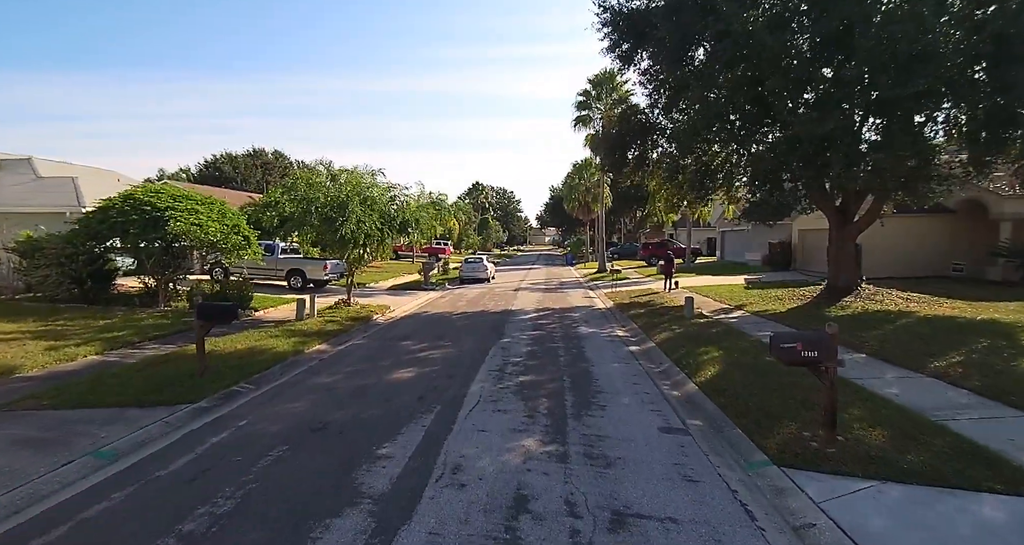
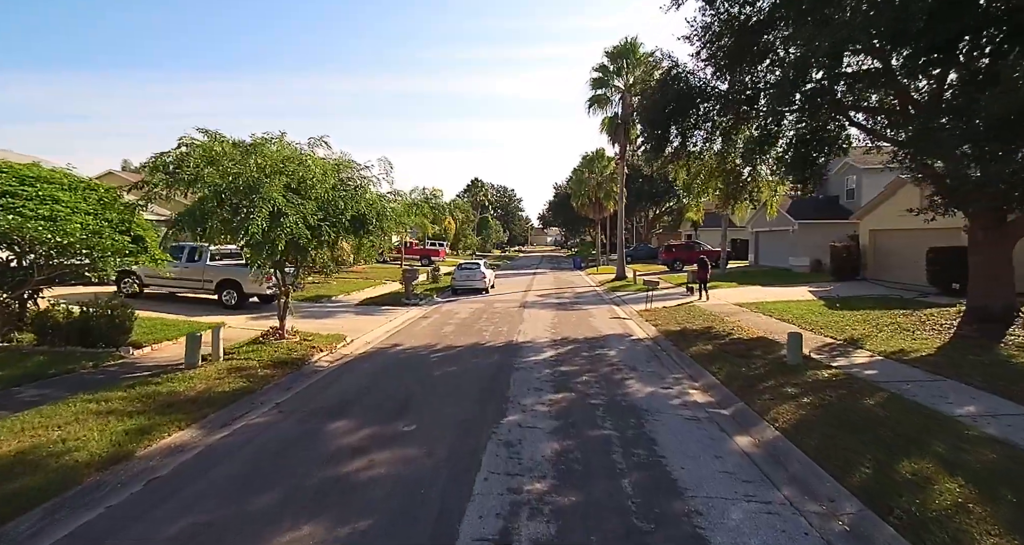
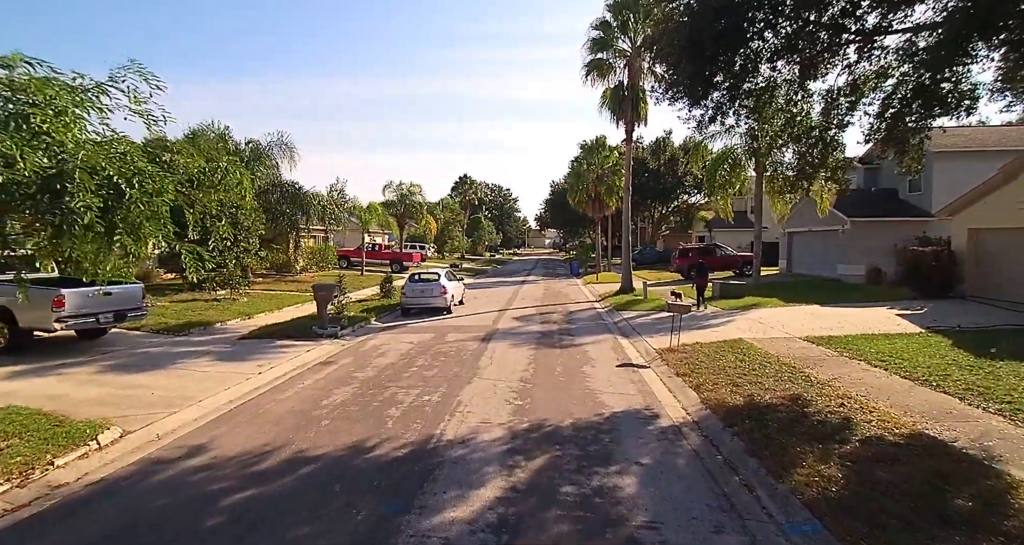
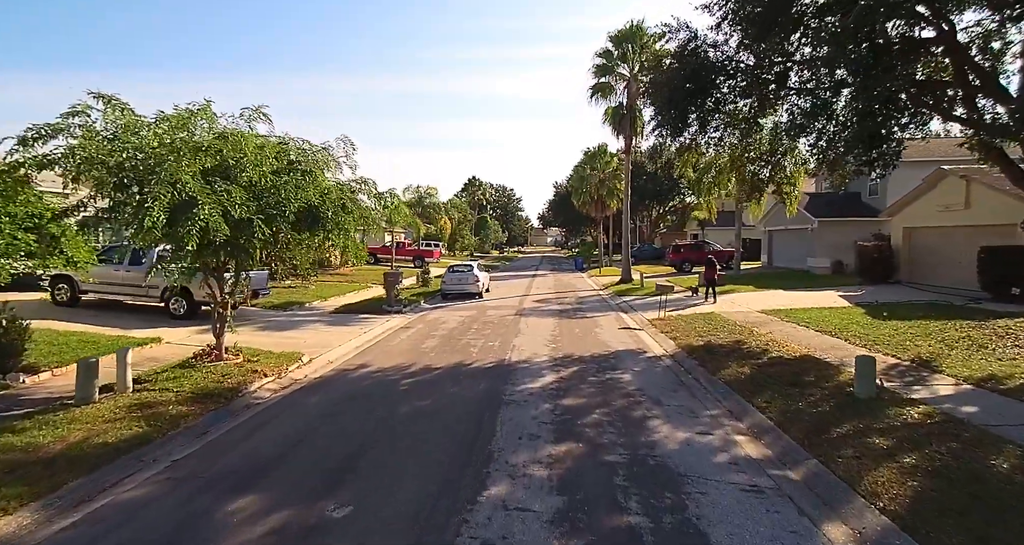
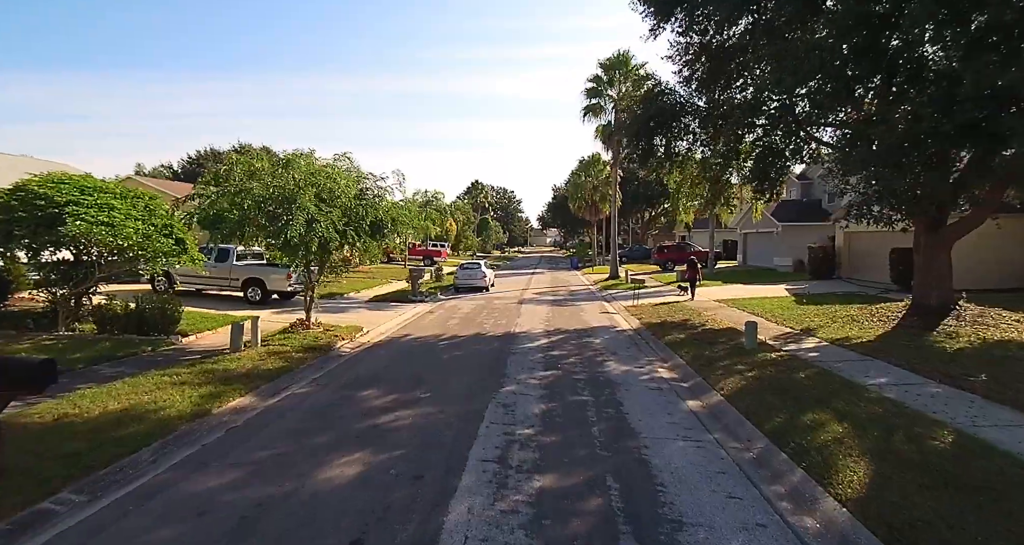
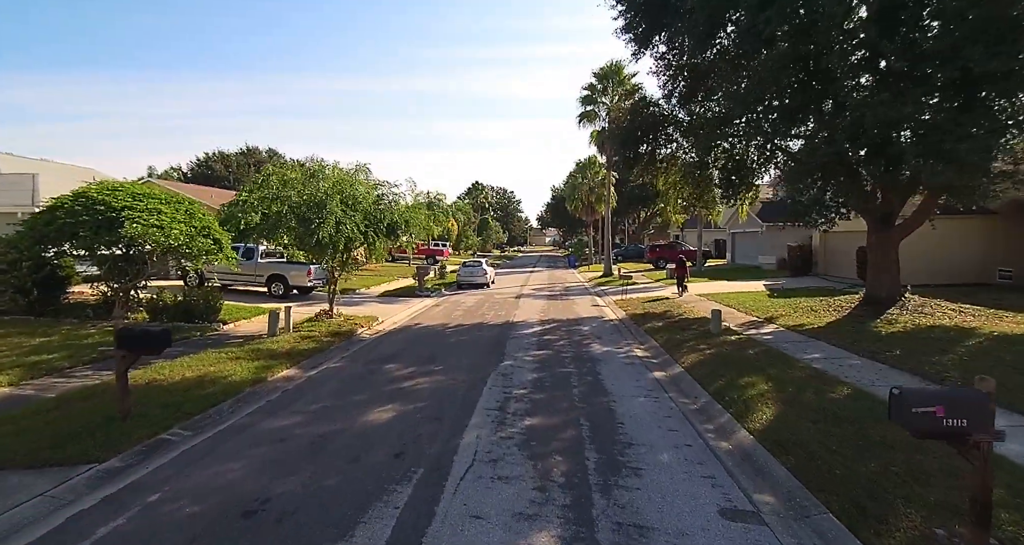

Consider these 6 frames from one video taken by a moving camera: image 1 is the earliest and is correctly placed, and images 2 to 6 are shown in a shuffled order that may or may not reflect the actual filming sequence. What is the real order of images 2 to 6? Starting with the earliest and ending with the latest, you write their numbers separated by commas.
6, 5, 2, 4, 3
